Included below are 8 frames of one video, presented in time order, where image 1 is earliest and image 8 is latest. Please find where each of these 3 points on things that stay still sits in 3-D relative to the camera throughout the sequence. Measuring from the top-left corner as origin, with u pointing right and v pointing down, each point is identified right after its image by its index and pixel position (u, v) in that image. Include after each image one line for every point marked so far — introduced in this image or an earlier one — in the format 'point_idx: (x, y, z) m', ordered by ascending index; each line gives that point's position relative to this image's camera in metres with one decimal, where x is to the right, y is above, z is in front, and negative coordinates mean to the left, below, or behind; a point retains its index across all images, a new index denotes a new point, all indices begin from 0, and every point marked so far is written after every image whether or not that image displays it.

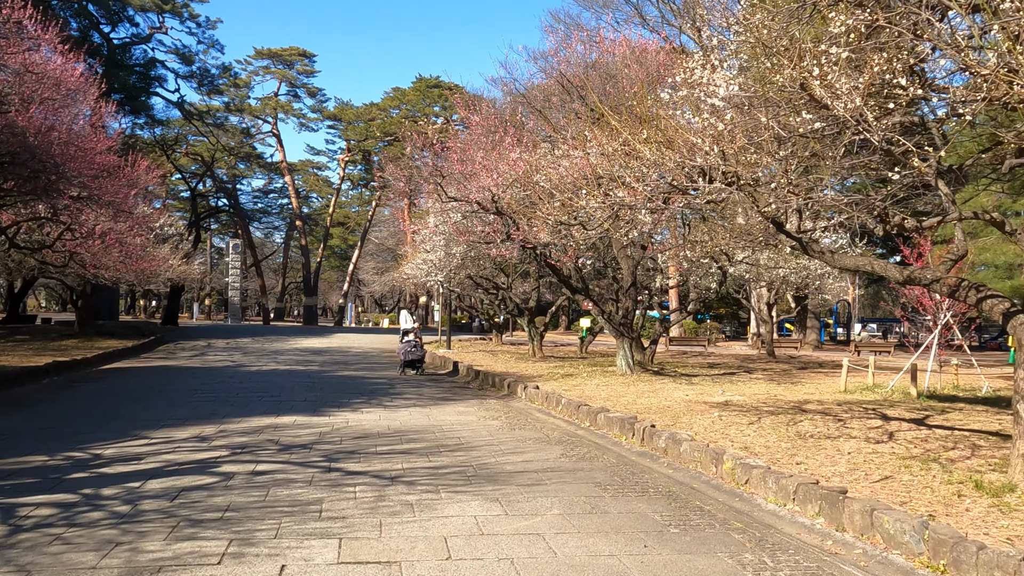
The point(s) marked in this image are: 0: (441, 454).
0: (-0.7, -1.6, +7.8) m
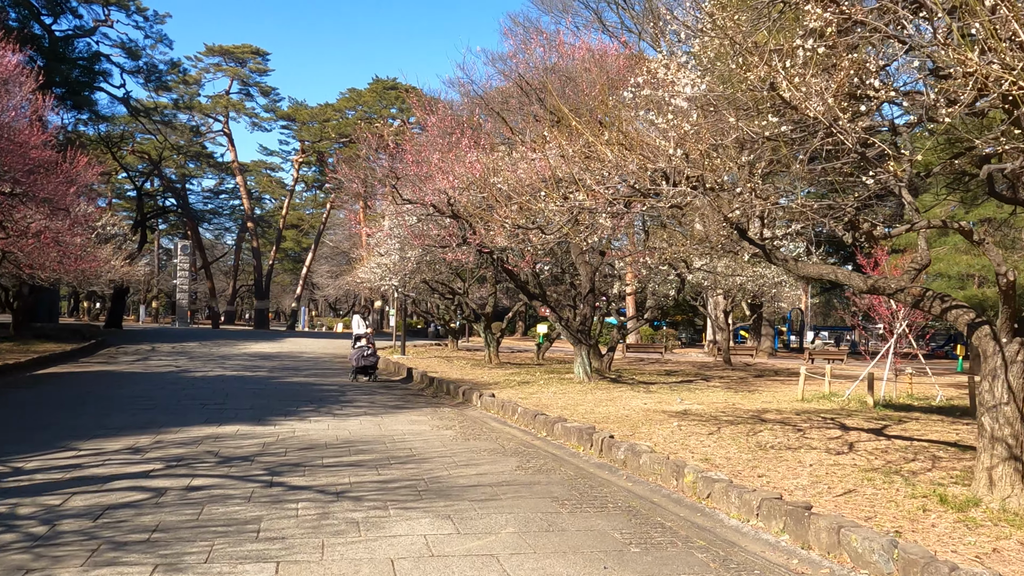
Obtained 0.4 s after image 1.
0: (-1.1, -1.6, +7.4) m
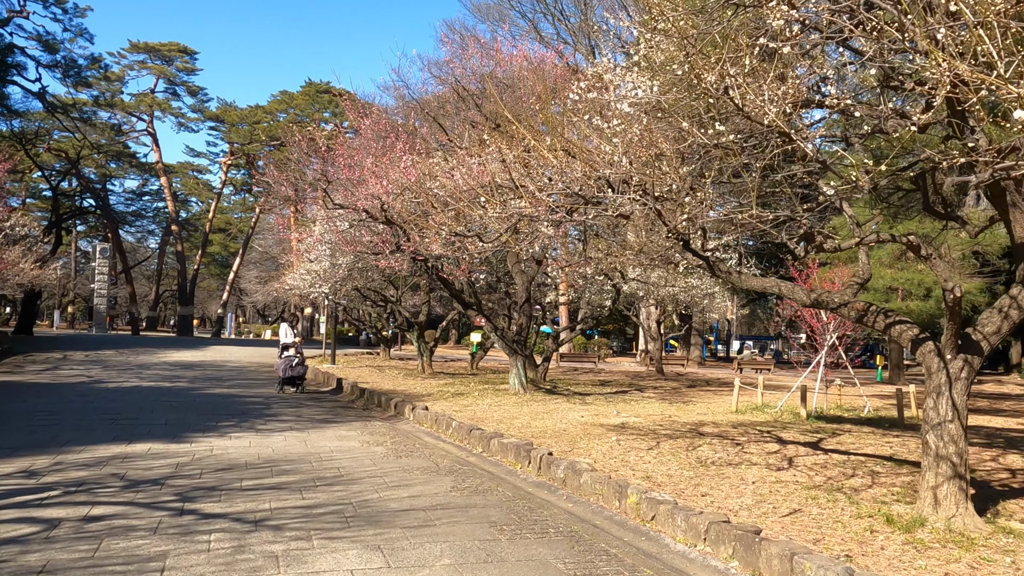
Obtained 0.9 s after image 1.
0: (-1.7, -1.7, +6.9) m
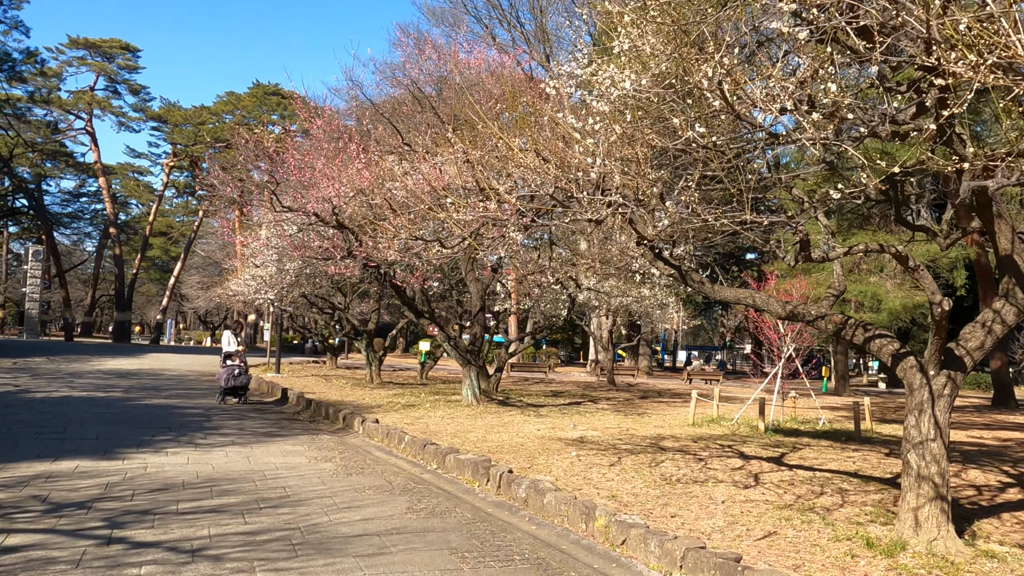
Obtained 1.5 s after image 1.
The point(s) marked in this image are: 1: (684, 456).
0: (-2.0, -1.8, +6.4) m
1: (+2.1, -2.0, +9.7) m
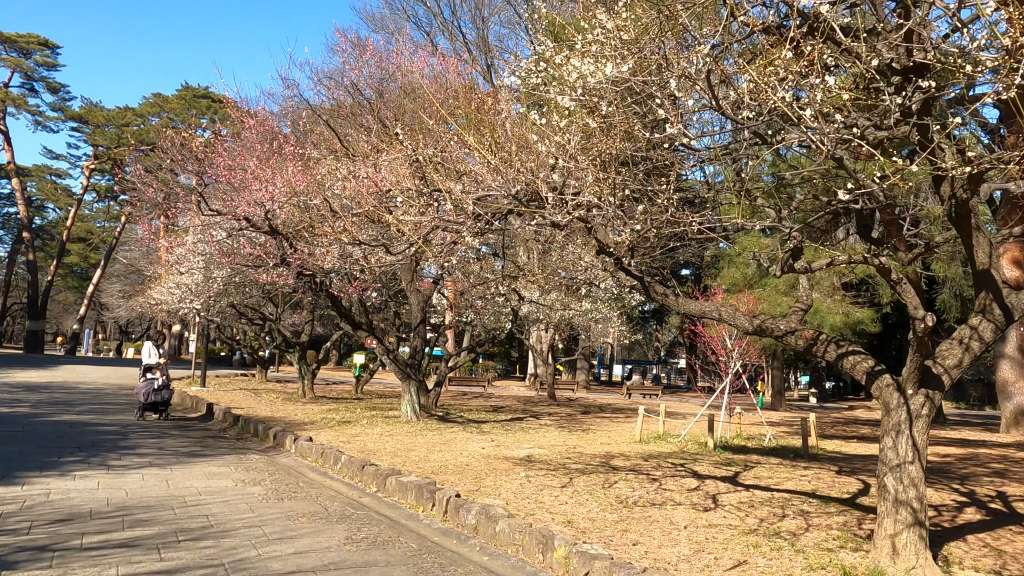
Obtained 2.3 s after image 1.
0: (-2.3, -1.8, +5.7) m
1: (+1.4, -2.2, +9.3) m
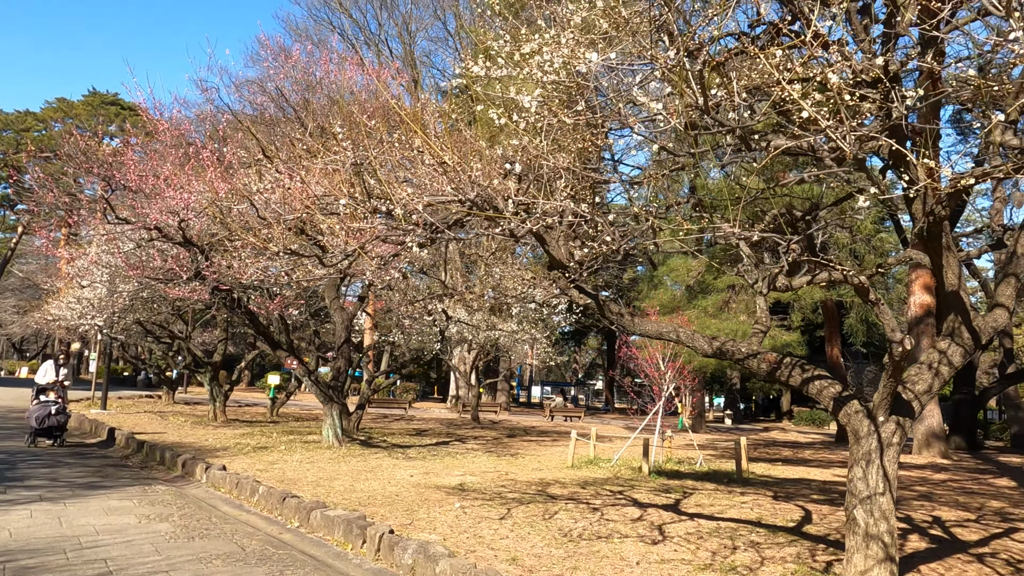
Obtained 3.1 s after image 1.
0: (-2.7, -1.9, +4.9) m
1: (+0.7, -2.4, +8.8) m
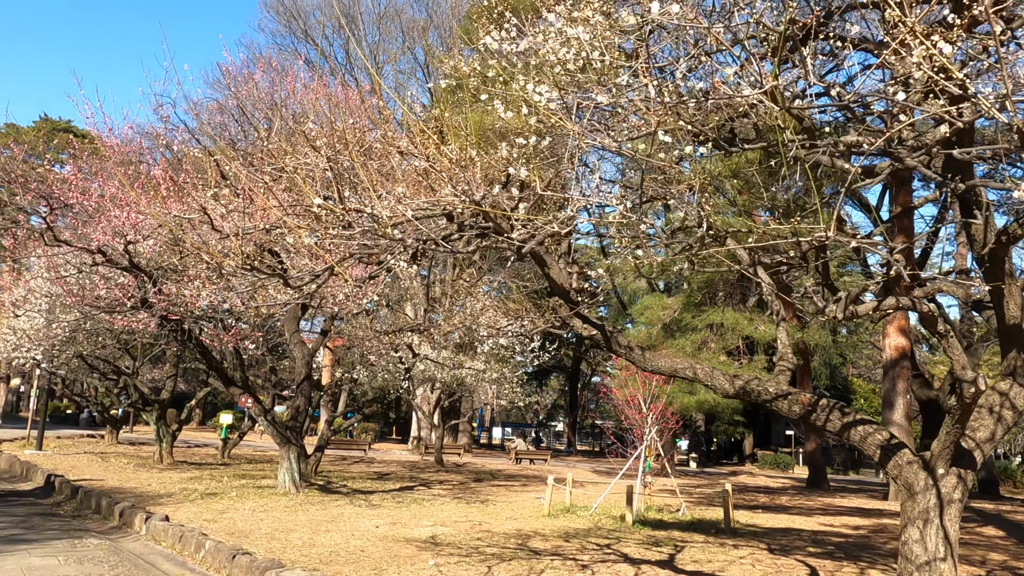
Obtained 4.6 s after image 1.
0: (-2.7, -2.0, +3.9) m
1: (+0.5, -2.7, +8.0) m
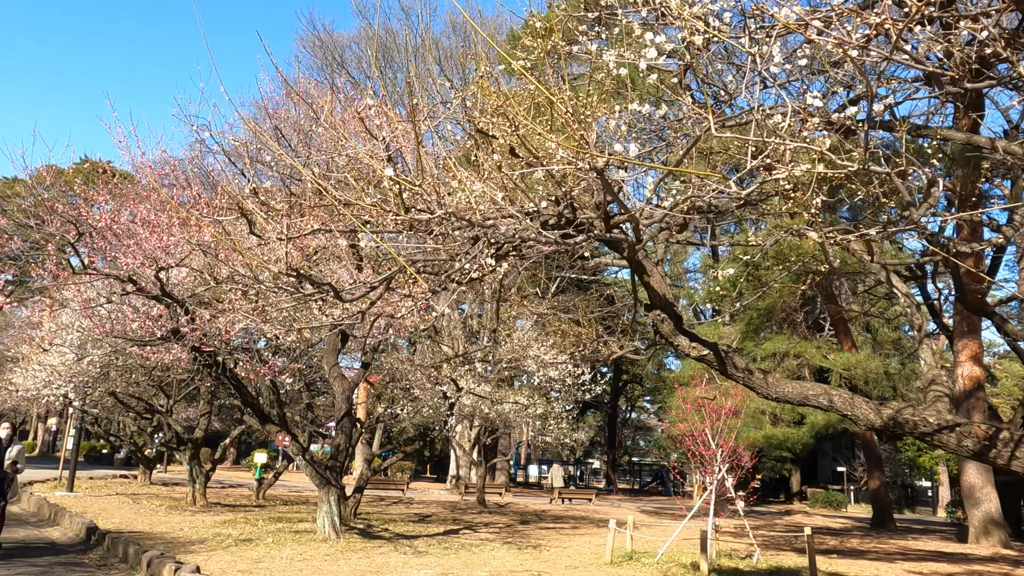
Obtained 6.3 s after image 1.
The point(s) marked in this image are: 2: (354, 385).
0: (-2.2, -2.0, +3.0) m
1: (+1.1, -2.9, +6.9) m
2: (-2.5, -1.5, +12.7) m
